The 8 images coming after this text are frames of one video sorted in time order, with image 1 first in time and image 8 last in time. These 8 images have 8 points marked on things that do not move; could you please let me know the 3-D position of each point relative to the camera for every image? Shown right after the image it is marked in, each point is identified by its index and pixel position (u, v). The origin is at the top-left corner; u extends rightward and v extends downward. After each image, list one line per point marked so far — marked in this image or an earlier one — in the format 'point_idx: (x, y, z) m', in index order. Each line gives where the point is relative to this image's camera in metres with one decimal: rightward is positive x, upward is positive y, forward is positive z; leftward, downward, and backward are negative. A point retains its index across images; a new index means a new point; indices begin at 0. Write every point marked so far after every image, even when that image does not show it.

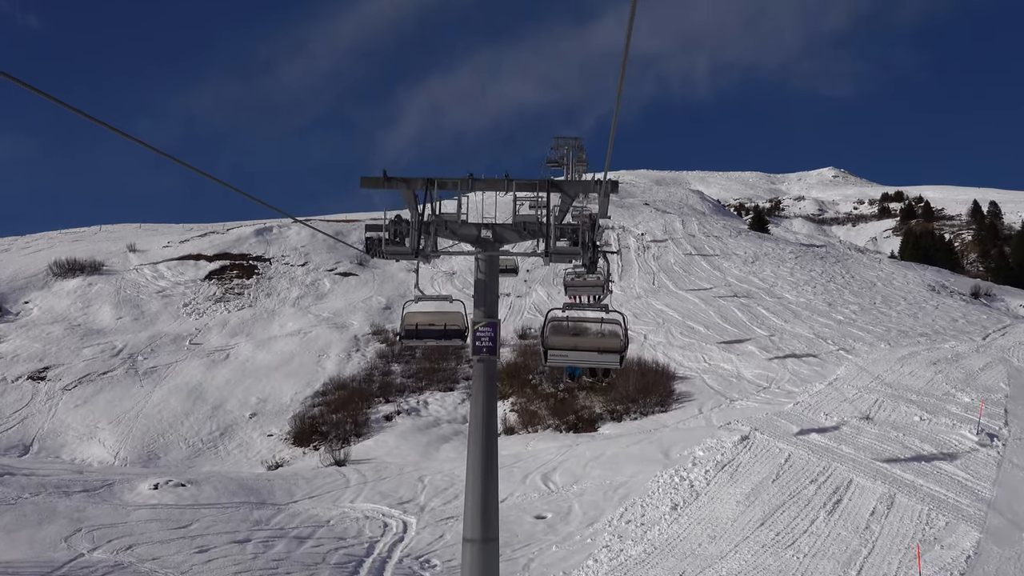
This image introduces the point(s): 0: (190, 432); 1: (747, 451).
0: (-8.9, -4.0, +19.3) m
1: (+4.7, -3.2, +13.8) m
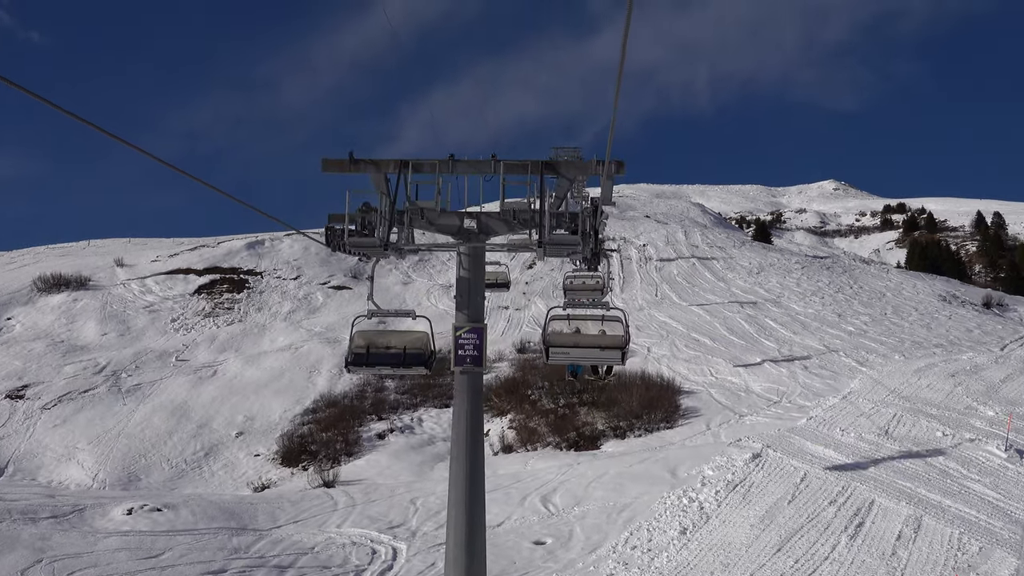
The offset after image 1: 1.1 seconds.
0: (-9.0, -4.3, +18.4) m
1: (+4.6, -3.4, +12.9) m
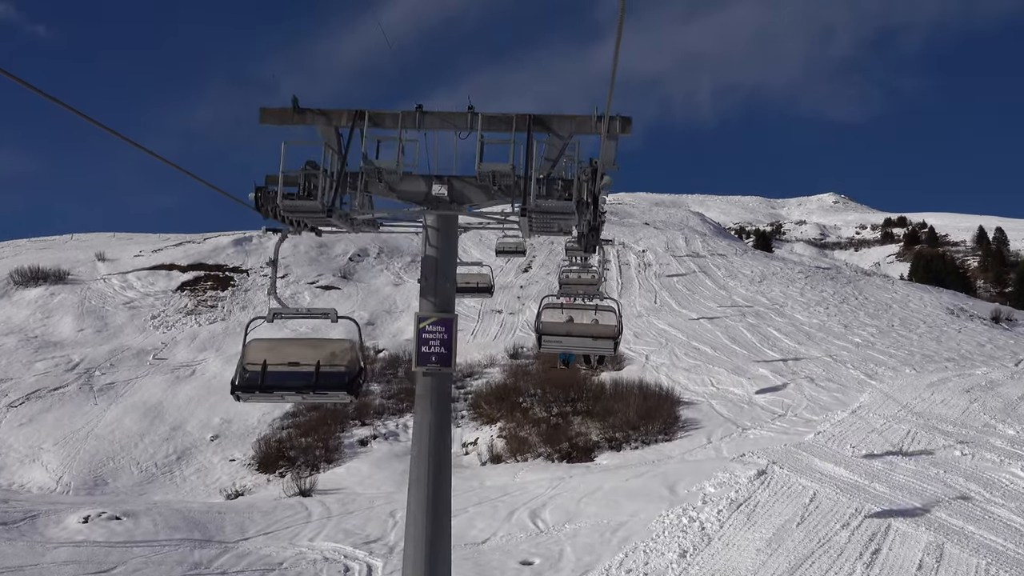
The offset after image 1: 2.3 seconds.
0: (-9.3, -4.2, +17.4) m
1: (+4.4, -3.5, +12.0) m
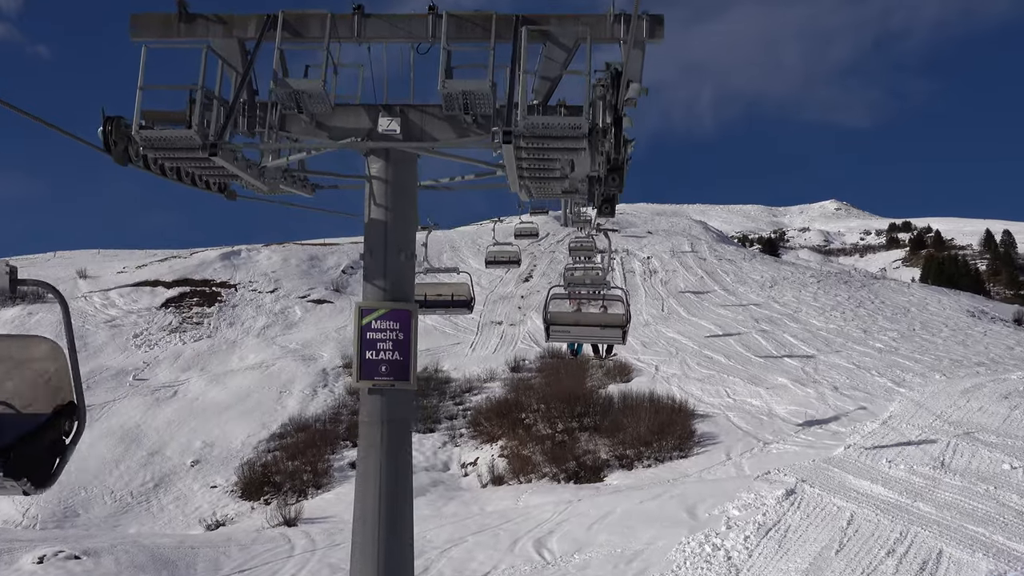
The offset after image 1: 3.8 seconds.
0: (-9.2, -4.6, +16.2) m
1: (+4.4, -3.5, +10.8) m
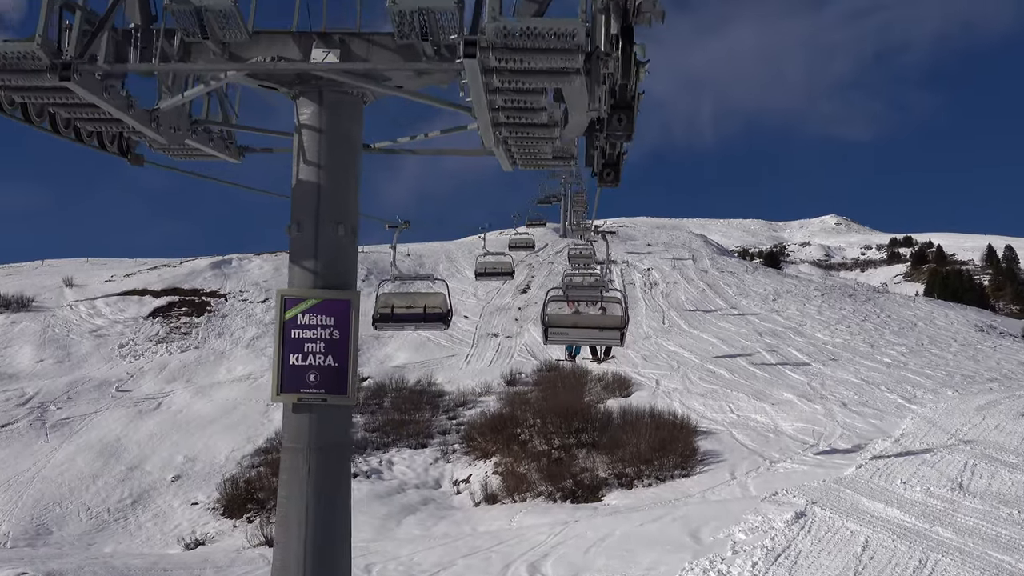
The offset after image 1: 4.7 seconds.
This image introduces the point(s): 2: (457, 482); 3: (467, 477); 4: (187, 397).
0: (-9.3, -4.7, +15.5) m
1: (+4.3, -3.6, +10.1) m
2: (-1.2, -4.4, +15.7) m
3: (-1.0, -4.3, +15.8) m
4: (-9.2, -3.1, +19.7) m
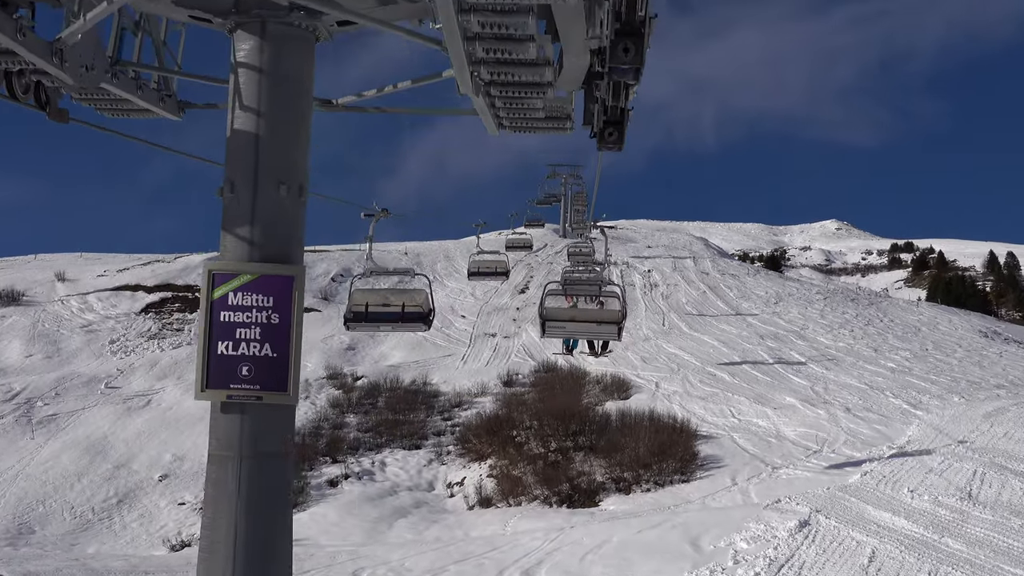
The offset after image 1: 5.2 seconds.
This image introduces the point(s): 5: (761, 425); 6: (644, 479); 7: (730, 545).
0: (-9.4, -4.6, +15.1) m
1: (+4.2, -3.6, +9.7) m
2: (-1.4, -4.3, +15.3) m
3: (-1.1, -4.2, +15.4) m
4: (-9.3, -3.0, +19.4) m
5: (+5.5, -3.0, +15.3) m
6: (+2.5, -3.7, +13.3) m
7: (+3.1, -3.7, +9.9) m
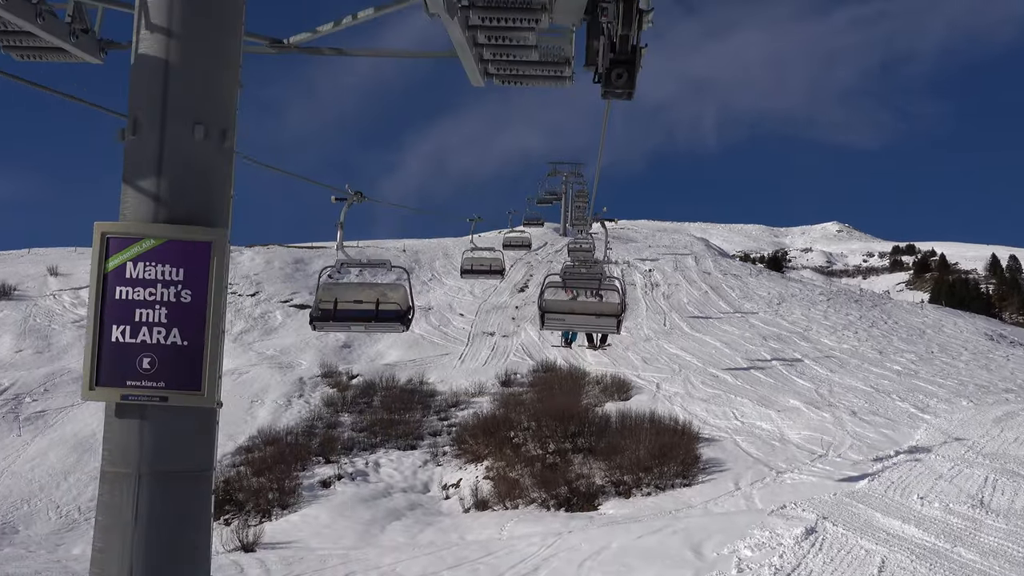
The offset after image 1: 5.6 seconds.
0: (-9.5, -4.4, +14.7) m
1: (+4.2, -3.6, +9.4) m
2: (-1.4, -4.3, +15.0) m
3: (-1.2, -4.2, +15.0) m
4: (-9.4, -2.8, +19.0) m
5: (+5.5, -3.0, +15.0) m
6: (+2.5, -3.6, +12.9) m
7: (+3.1, -3.6, +9.6) m
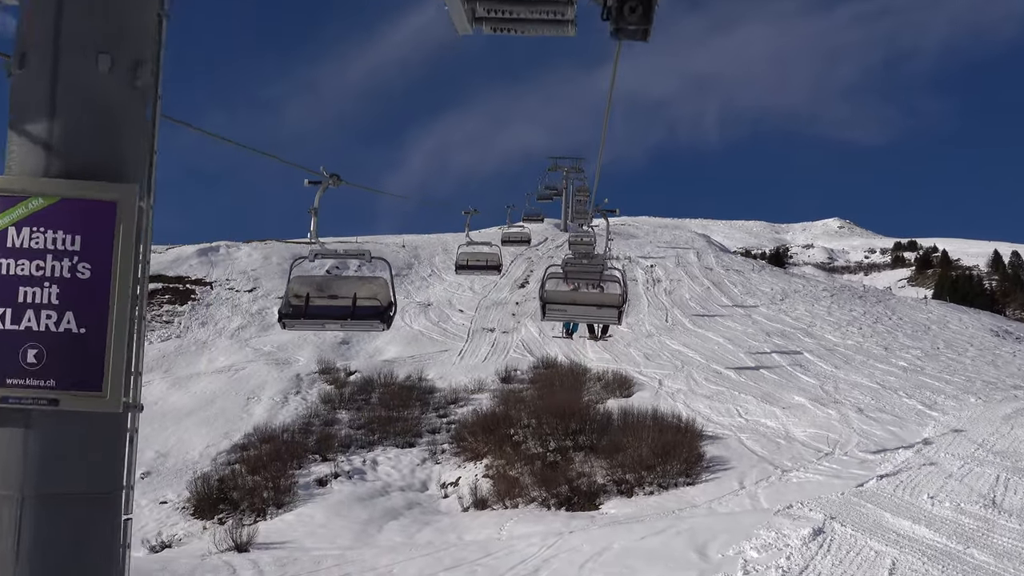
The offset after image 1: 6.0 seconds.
0: (-9.5, -4.3, +14.5) m
1: (+4.1, -3.5, +9.1) m
2: (-1.4, -4.2, +14.7) m
3: (-1.2, -4.1, +14.8) m
4: (-9.4, -2.7, +18.7) m
5: (+5.4, -2.9, +14.7) m
6: (+2.5, -3.5, +12.7) m
7: (+3.1, -3.6, +9.3) m
